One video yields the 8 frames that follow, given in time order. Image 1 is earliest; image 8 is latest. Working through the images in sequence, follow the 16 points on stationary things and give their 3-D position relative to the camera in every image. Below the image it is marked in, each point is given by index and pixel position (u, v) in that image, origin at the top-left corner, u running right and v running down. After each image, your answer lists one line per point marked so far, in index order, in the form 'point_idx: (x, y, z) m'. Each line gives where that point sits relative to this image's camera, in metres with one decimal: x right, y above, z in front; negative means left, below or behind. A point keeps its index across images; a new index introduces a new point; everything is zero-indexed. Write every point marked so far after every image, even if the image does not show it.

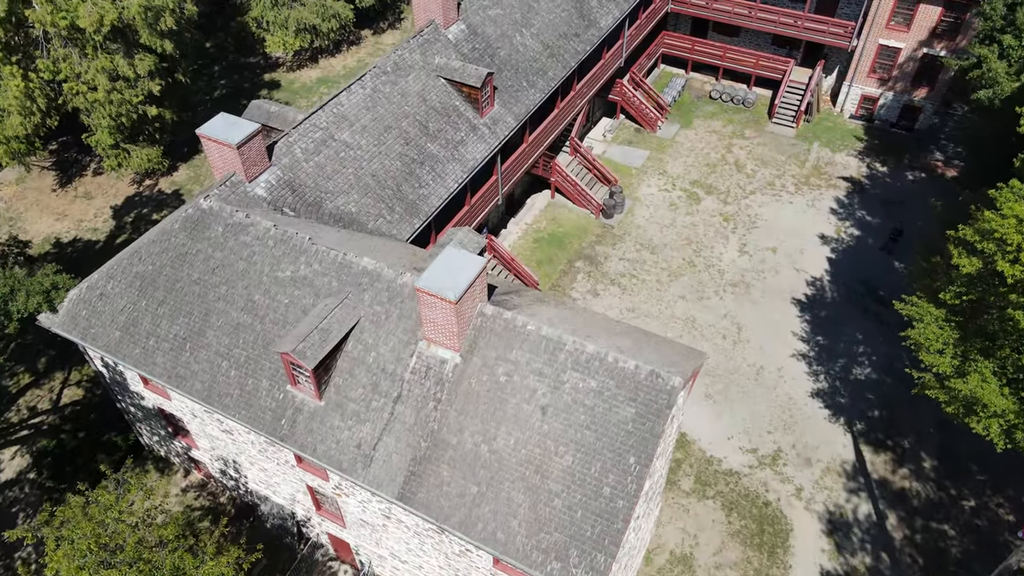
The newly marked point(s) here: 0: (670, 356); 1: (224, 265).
0: (+4.6, -2.0, +15.7) m
1: (-9.2, +0.7, +17.1) m
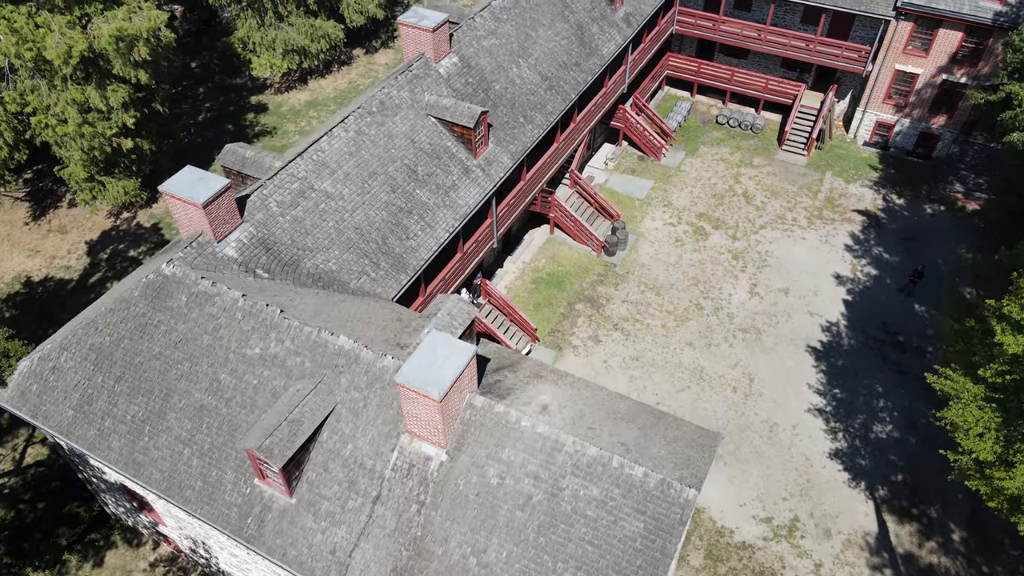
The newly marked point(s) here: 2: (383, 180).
0: (+4.4, -4.2, +14.1) m
1: (-9.4, -1.5, +15.4) m
2: (-4.8, +4.1, +20.0) m
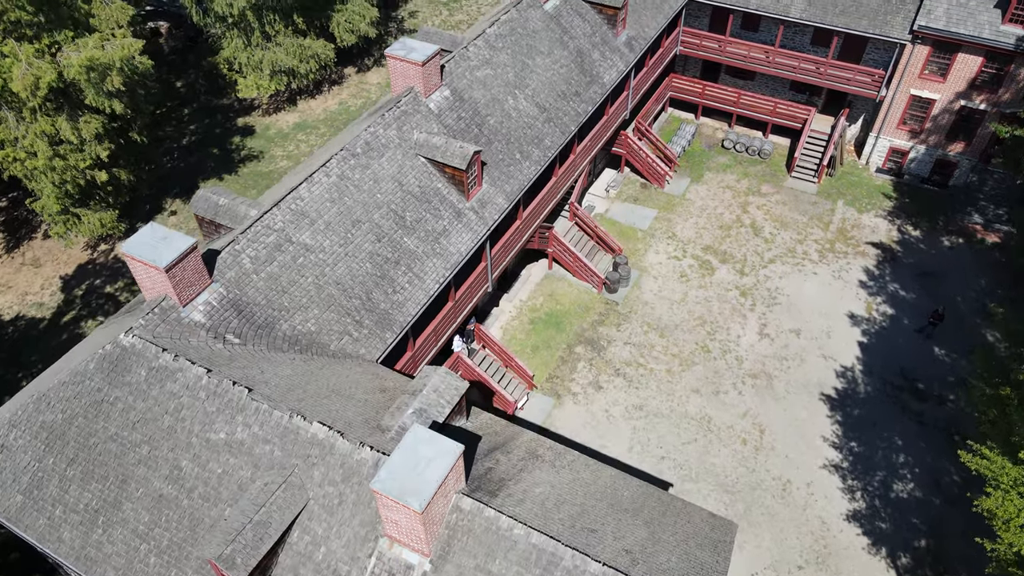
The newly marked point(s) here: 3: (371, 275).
0: (+4.3, -6.2, +12.6) m
1: (-9.6, -3.4, +14.0) m
2: (-5.0, +2.1, +18.5) m
3: (-4.8, +0.5, +18.1) m
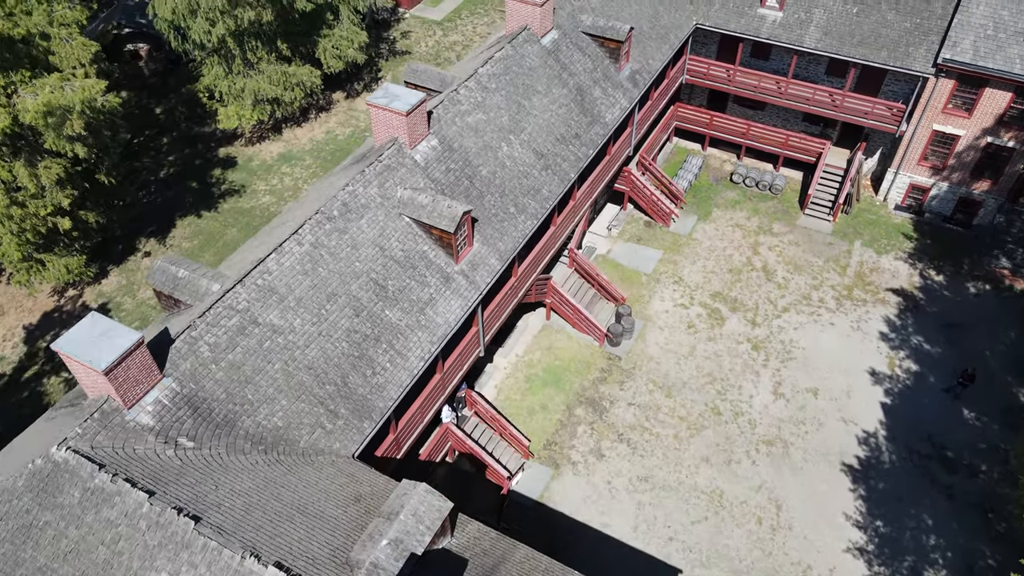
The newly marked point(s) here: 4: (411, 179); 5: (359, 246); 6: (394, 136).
0: (+4.0, -8.7, +10.7) m
1: (-9.8, -6.0, +12.1) m
2: (-5.2, -0.4, +16.6) m
3: (-5.0, -2.1, +16.2) m
4: (-3.6, +3.8, +18.9) m
5: (-5.0, +1.4, +17.4) m
6: (-4.2, +5.4, +19.1) m
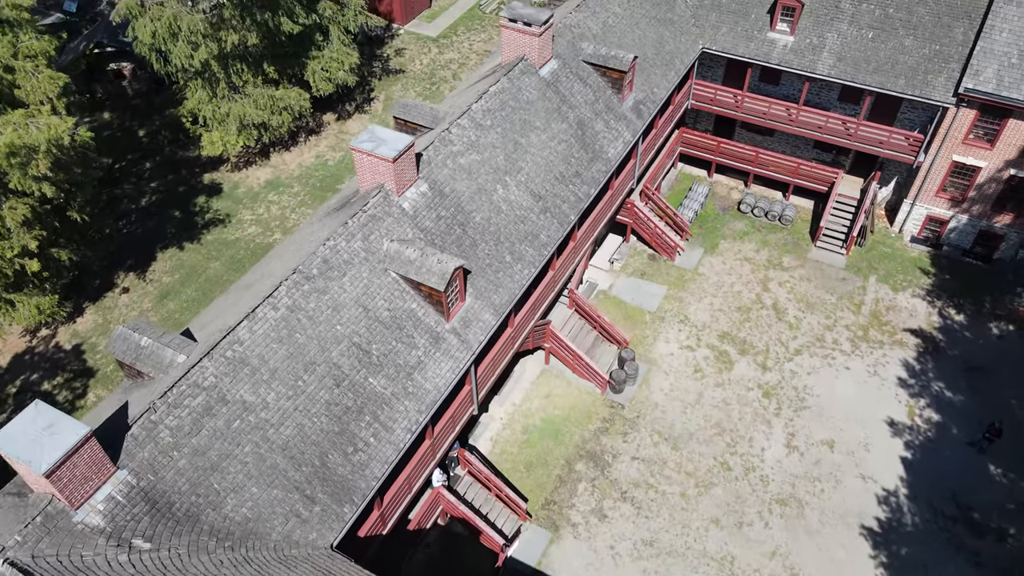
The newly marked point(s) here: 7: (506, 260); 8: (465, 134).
0: (+3.9, -10.6, +9.3) m
1: (-10.0, -7.9, +10.7) m
2: (-5.4, -2.4, +15.2) m
3: (-5.2, -4.0, +14.8) m
4: (-3.7, +1.9, +17.4) m
5: (-5.1, -0.6, +16.0) m
6: (-4.4, +3.5, +17.7) m
7: (-0.2, +1.0, +18.9) m
8: (-1.7, +5.7, +19.7) m
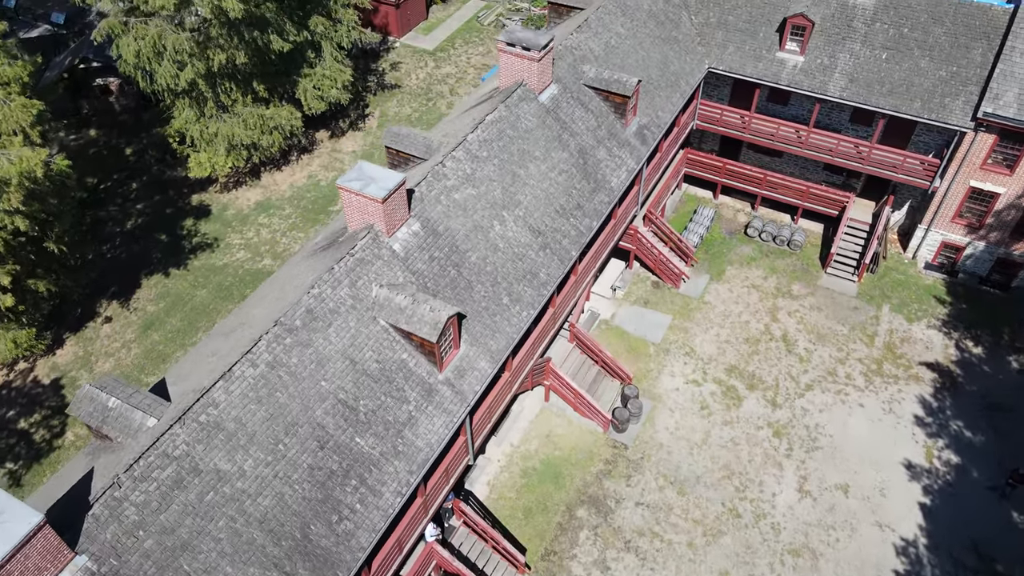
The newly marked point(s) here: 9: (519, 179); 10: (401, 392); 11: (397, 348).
0: (+3.8, -12.1, +8.2) m
1: (-10.0, -9.4, +9.6) m
2: (-5.5, -3.8, +14.1) m
3: (-5.2, -5.5, +13.7) m
4: (-3.8, +0.4, +16.4) m
5: (-5.2, -2.0, +14.9) m
6: (-4.5, +2.0, +16.6) m
7: (-0.3, -0.5, +17.8) m
8: (-1.8, +4.2, +18.7) m
9: (+0.3, +4.0, +19.5) m
10: (-3.2, -3.0, +15.6) m
11: (-3.4, -1.8, +15.9) m
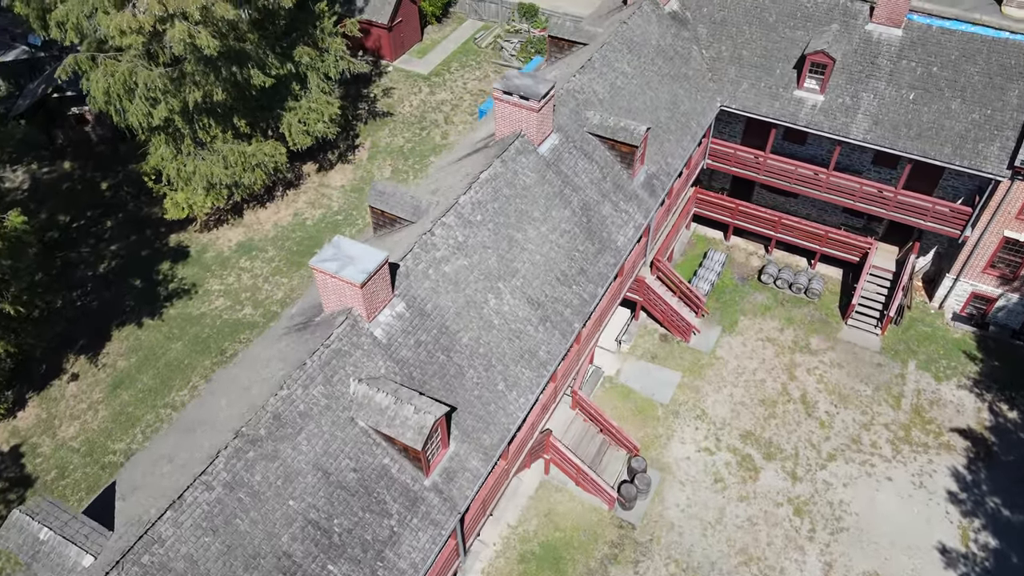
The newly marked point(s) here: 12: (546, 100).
0: (+3.7, -14.6, +6.3) m
1: (-10.1, -11.9, +7.7) m
2: (-5.6, -6.4, +12.2) m
3: (-5.4, -8.0, +11.8) m
4: (-3.9, -2.1, +14.5) m
5: (-5.3, -4.6, +13.0) m
6: (-4.6, -0.5, +14.8) m
7: (-0.4, -3.0, +15.9) m
8: (-1.9, +1.7, +16.8) m
9: (+0.2, +1.4, +17.7) m
10: (-3.4, -5.6, +13.7) m
11: (-3.5, -4.3, +14.0) m
12: (+1.2, +6.6, +18.7) m
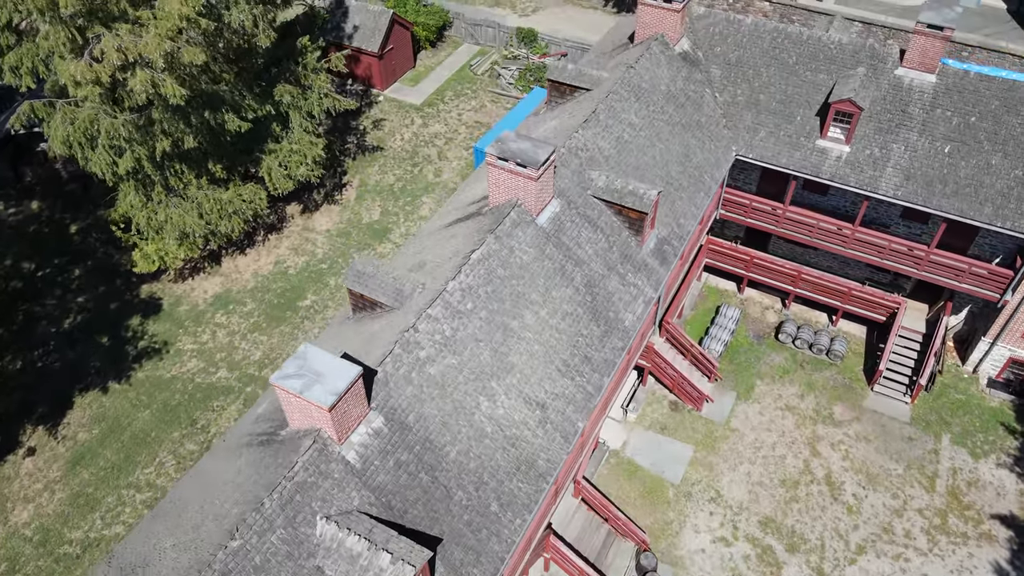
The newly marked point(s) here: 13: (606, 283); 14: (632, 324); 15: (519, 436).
0: (+3.6, -17.4, +4.2) m
1: (-10.3, -14.7, +5.6) m
2: (-5.7, -9.2, +10.2) m
3: (-5.5, -10.8, +9.7) m
4: (-4.1, -4.9, +12.4) m
5: (-5.5, -7.4, +10.9) m
6: (-4.7, -3.3, +12.7) m
7: (-0.5, -5.8, +13.8) m
8: (-2.1, -1.1, +14.7) m
9: (0.0, -1.4, +15.6) m
10: (-3.5, -8.4, +11.6) m
11: (-3.7, -7.1, +11.9) m
12: (+1.1, +3.8, +16.7) m
13: (+3.1, +0.1, +17.7) m
14: (+4.0, -1.2, +17.6) m
15: (+0.2, -4.1, +14.8) m
